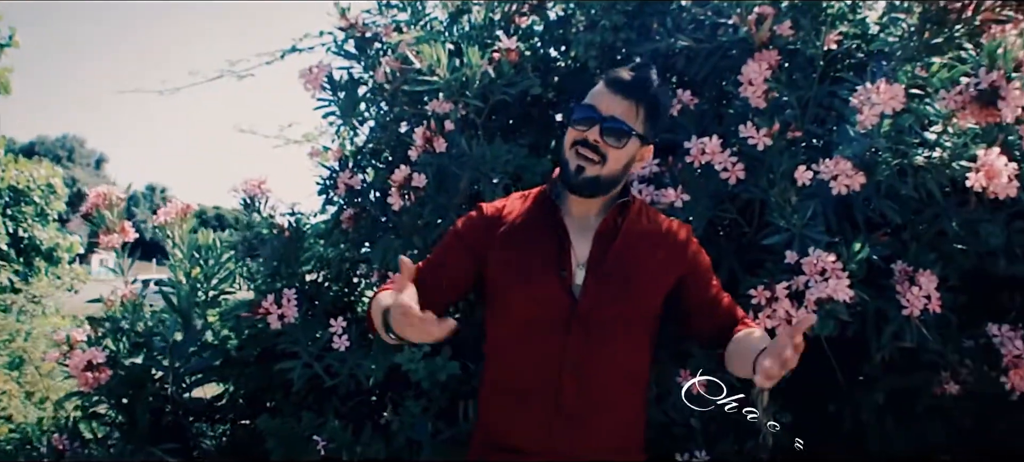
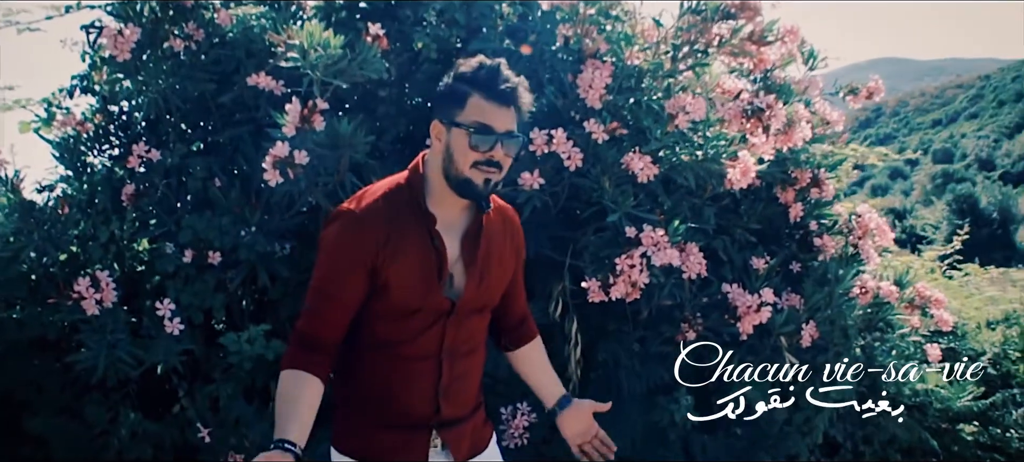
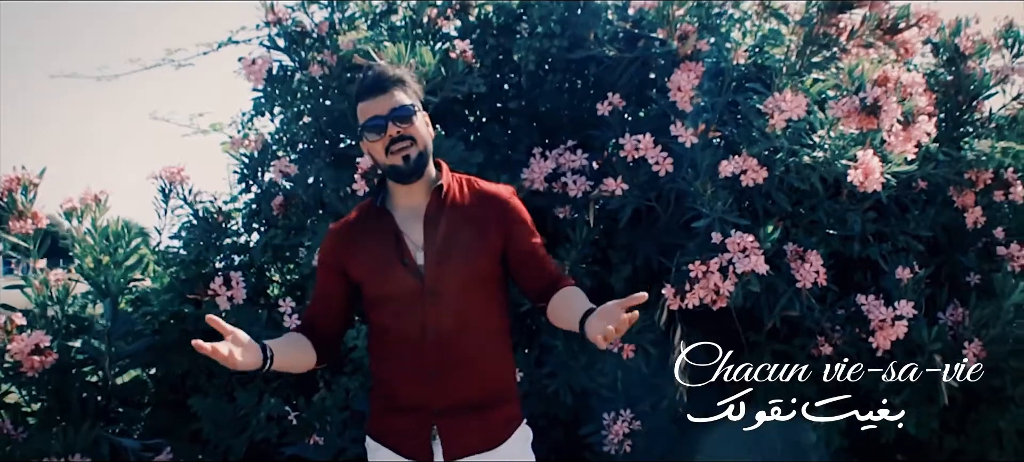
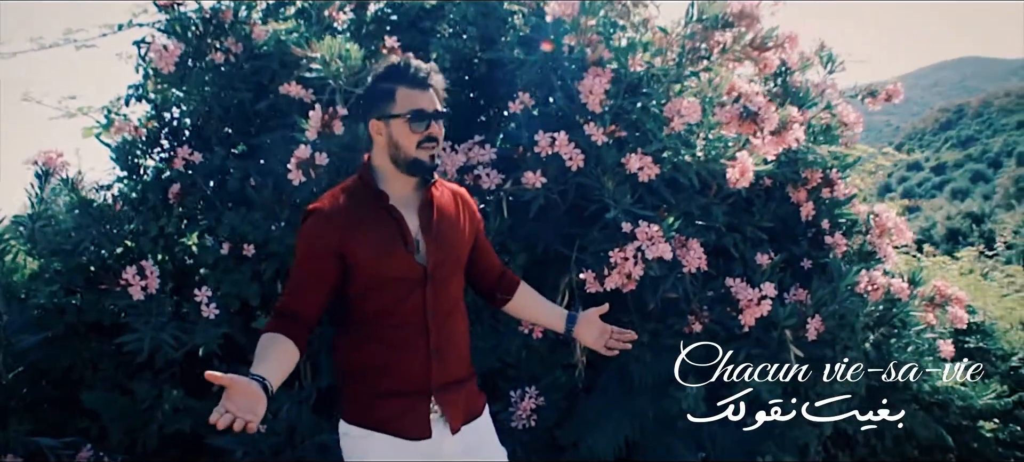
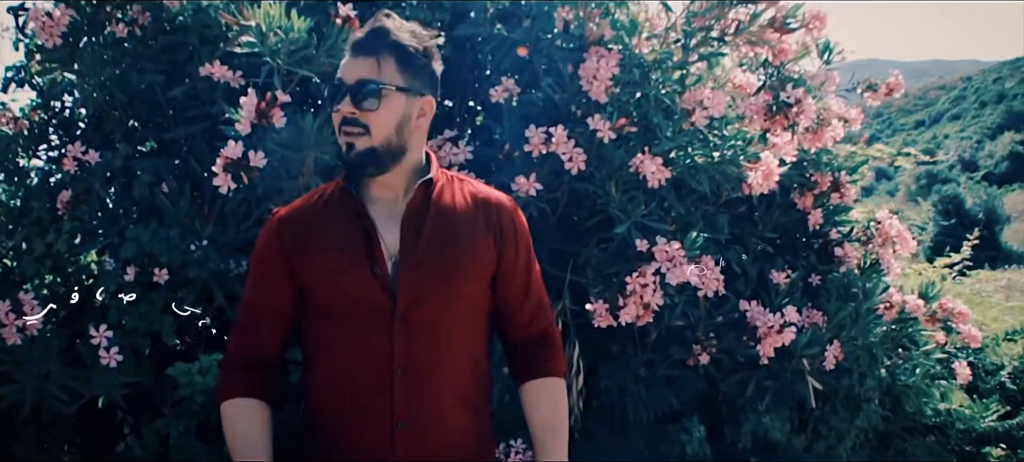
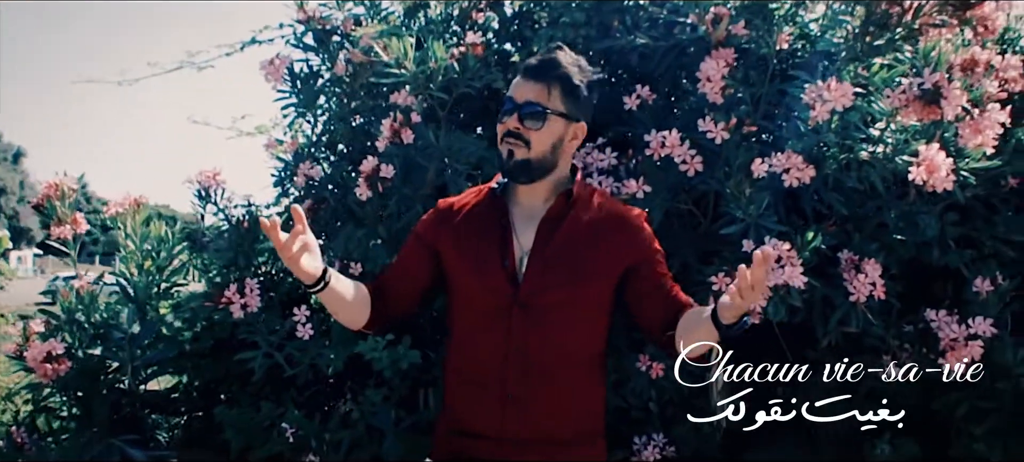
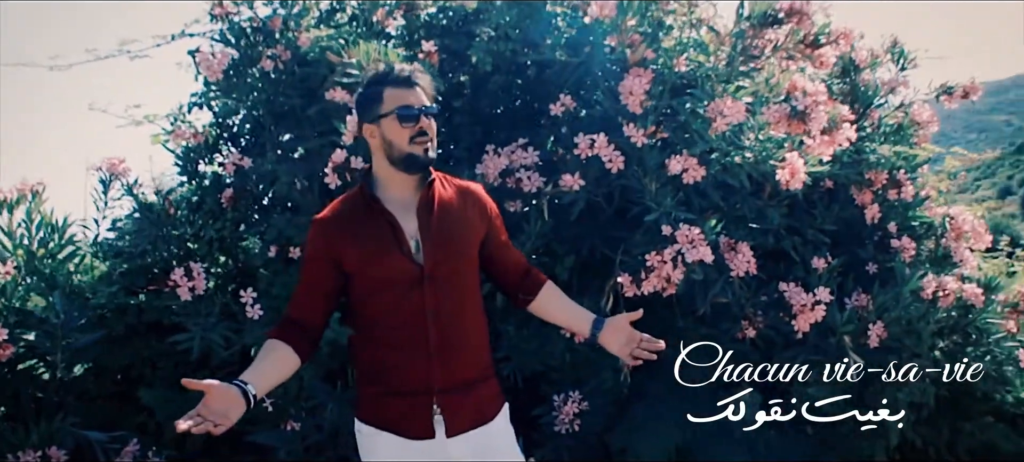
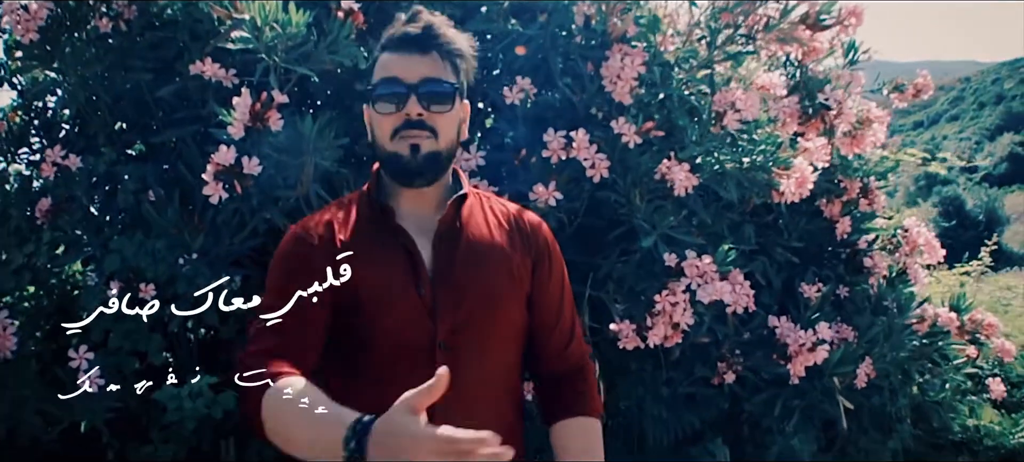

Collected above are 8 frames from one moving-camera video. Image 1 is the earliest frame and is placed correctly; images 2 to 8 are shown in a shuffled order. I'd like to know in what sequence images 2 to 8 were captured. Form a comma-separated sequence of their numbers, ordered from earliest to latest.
6, 3, 7, 4, 2, 5, 8
